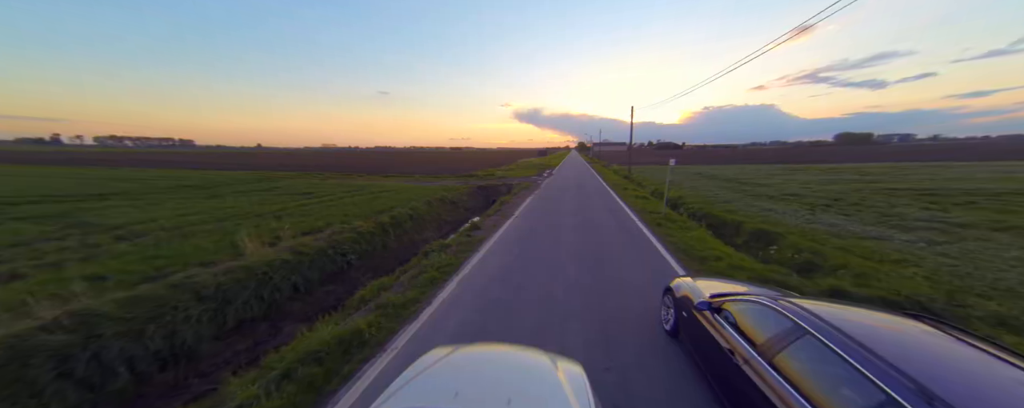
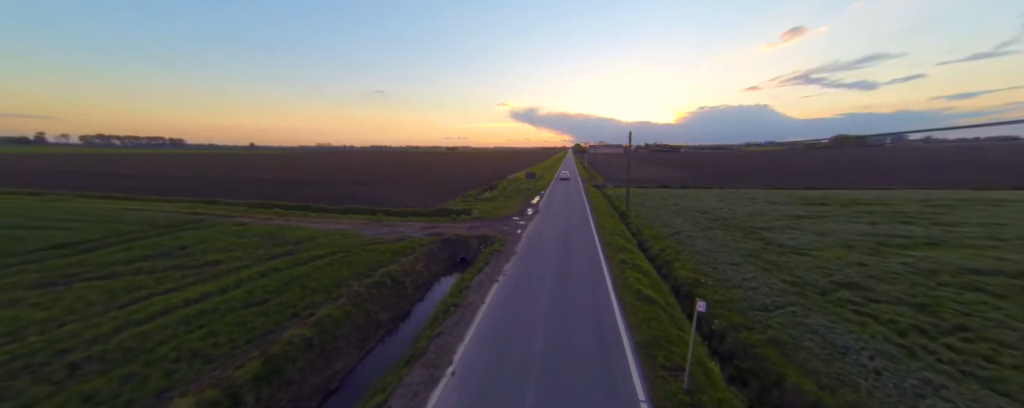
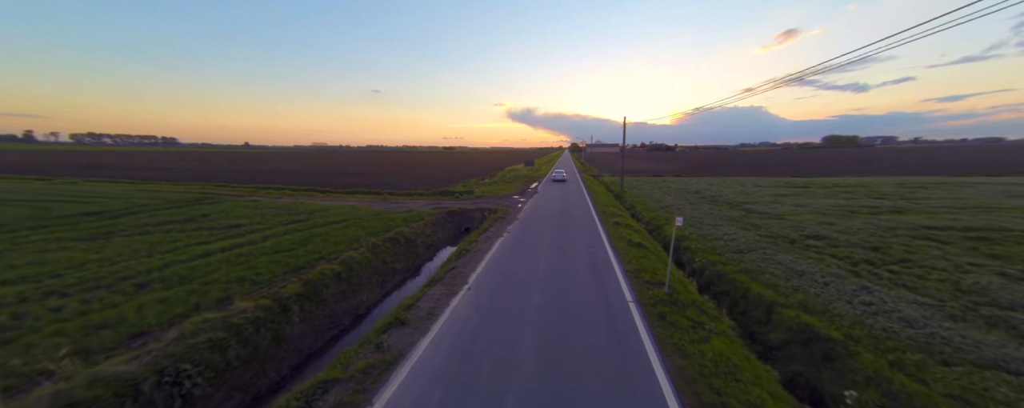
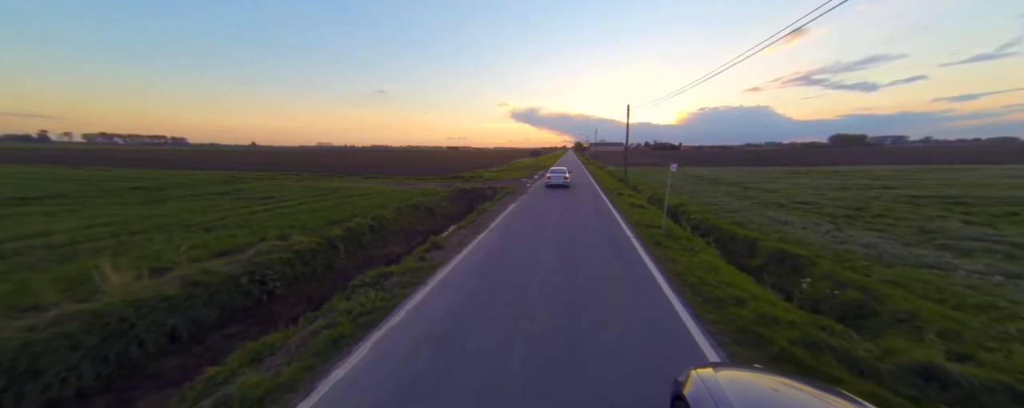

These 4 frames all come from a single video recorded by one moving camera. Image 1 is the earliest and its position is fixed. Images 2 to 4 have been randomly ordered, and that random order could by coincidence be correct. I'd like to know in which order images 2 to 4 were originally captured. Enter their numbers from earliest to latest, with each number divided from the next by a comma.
4, 3, 2
